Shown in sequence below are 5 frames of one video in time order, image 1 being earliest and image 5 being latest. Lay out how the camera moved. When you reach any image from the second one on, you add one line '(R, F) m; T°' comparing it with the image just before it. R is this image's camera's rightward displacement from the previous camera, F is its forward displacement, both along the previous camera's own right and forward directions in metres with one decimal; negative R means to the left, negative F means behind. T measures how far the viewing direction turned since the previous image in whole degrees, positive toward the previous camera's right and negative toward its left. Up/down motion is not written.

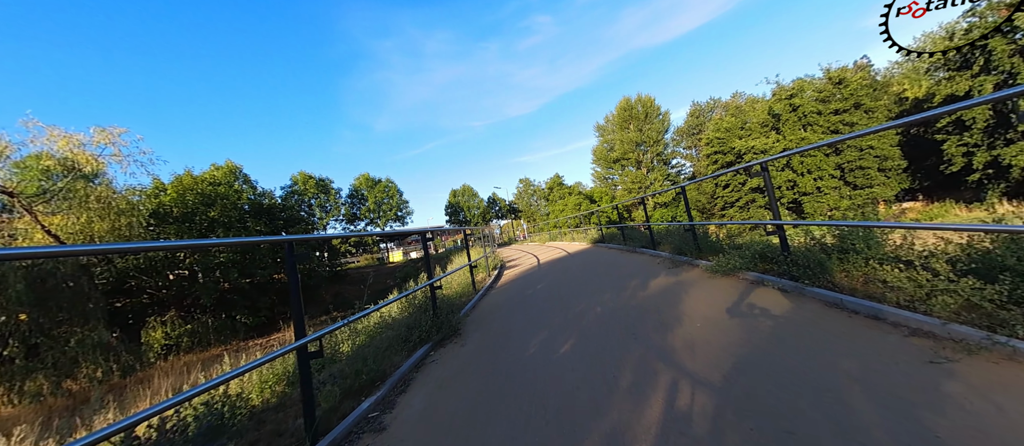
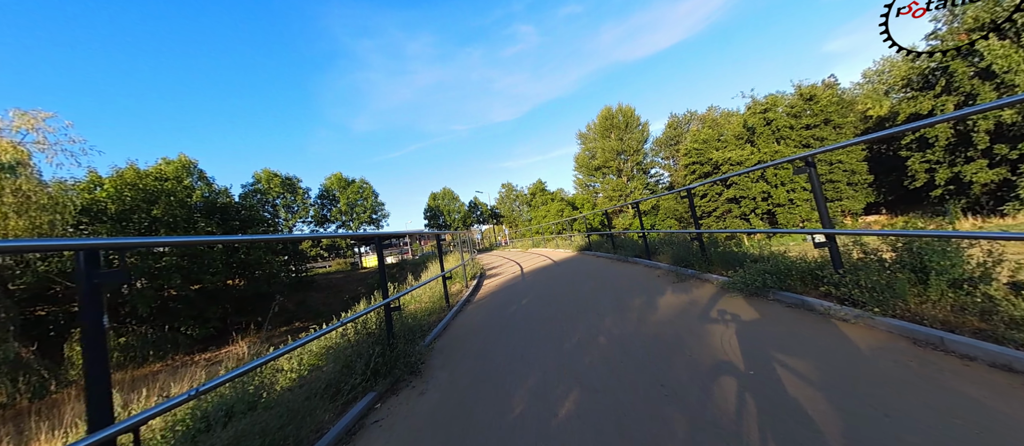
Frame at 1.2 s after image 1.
(0.0, +0.7) m; +4°
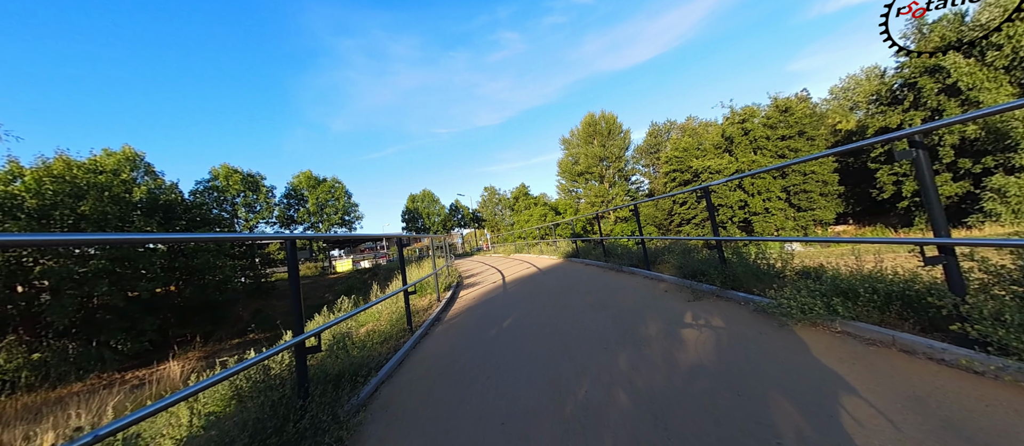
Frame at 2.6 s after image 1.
(0.0, +0.8) m; +3°
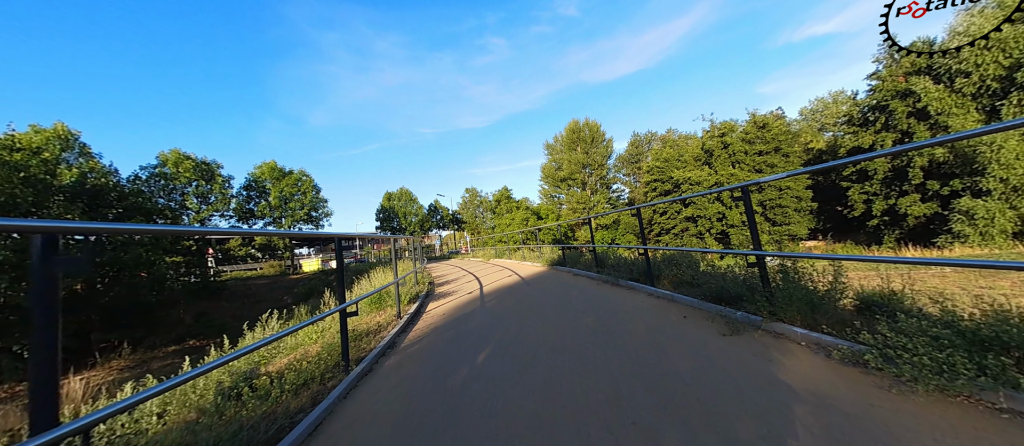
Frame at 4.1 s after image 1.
(0.0, +0.9) m; +4°
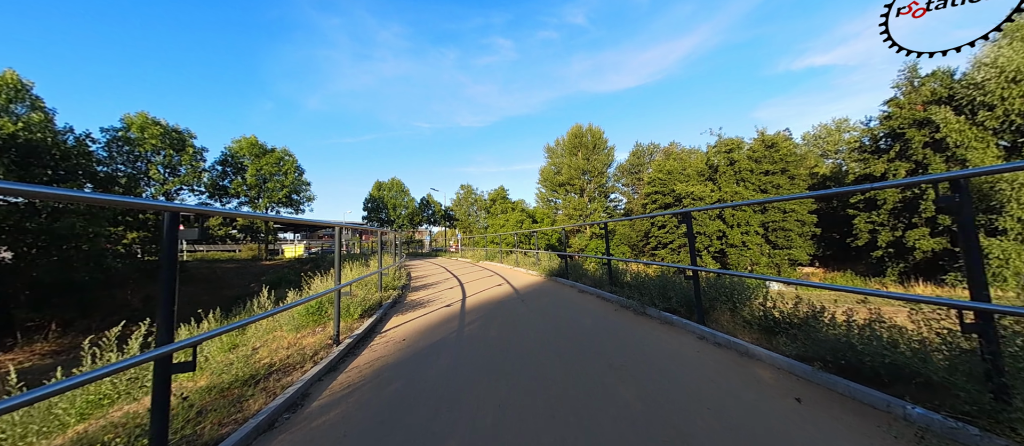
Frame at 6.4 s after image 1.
(0.0, +1.2) m; +1°
